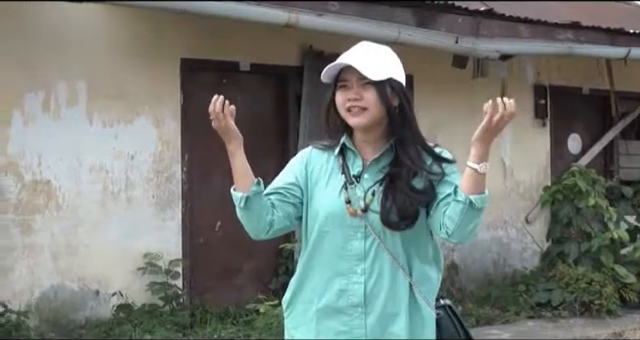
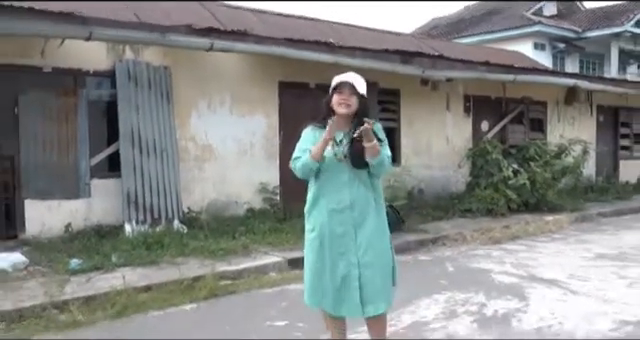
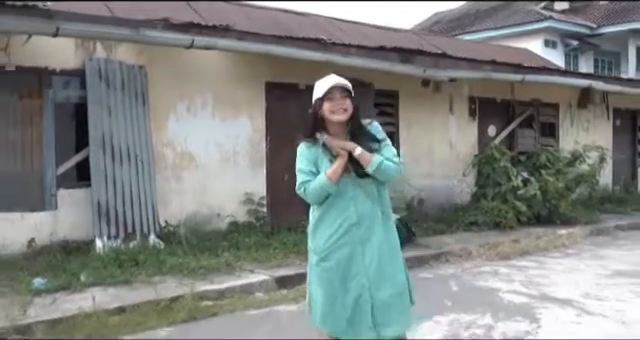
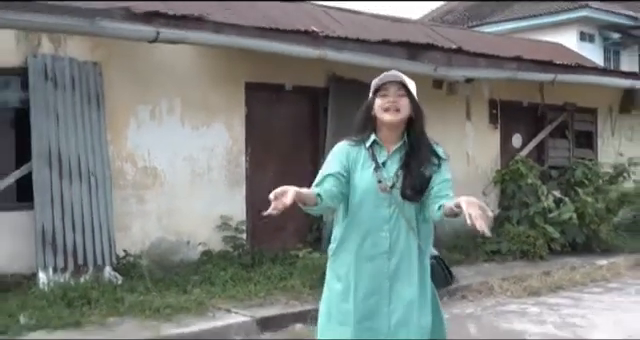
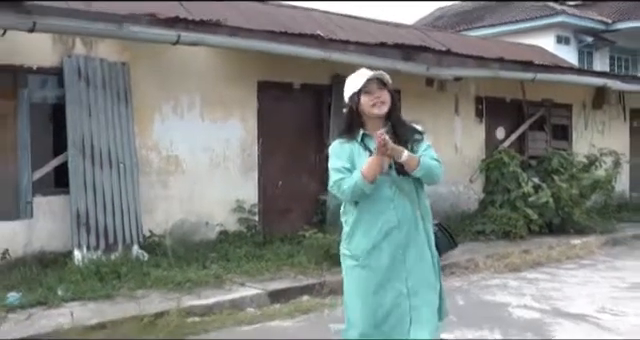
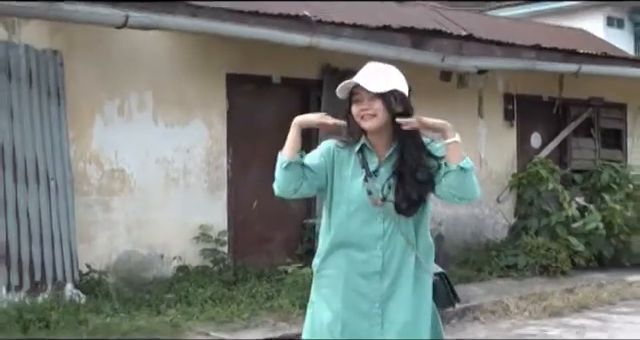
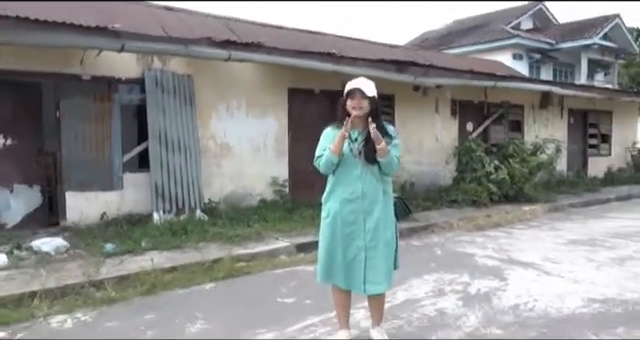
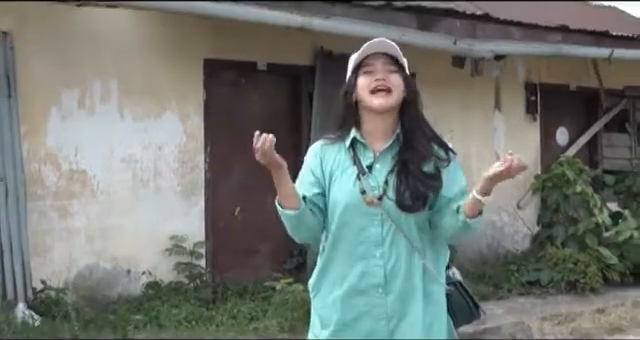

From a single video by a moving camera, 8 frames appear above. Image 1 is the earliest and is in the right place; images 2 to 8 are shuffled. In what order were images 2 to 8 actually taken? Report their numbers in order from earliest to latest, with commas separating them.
8, 6, 4, 5, 3, 2, 7
